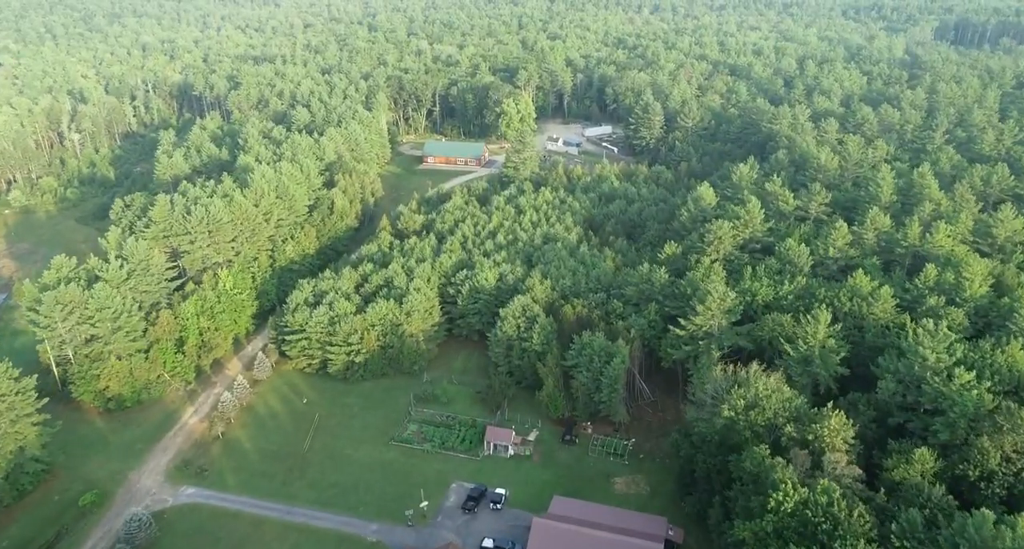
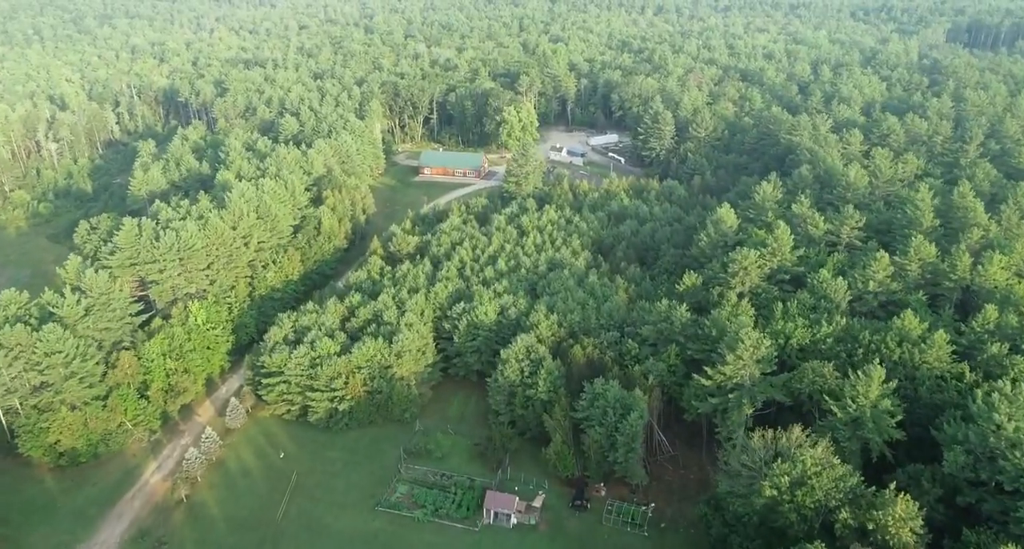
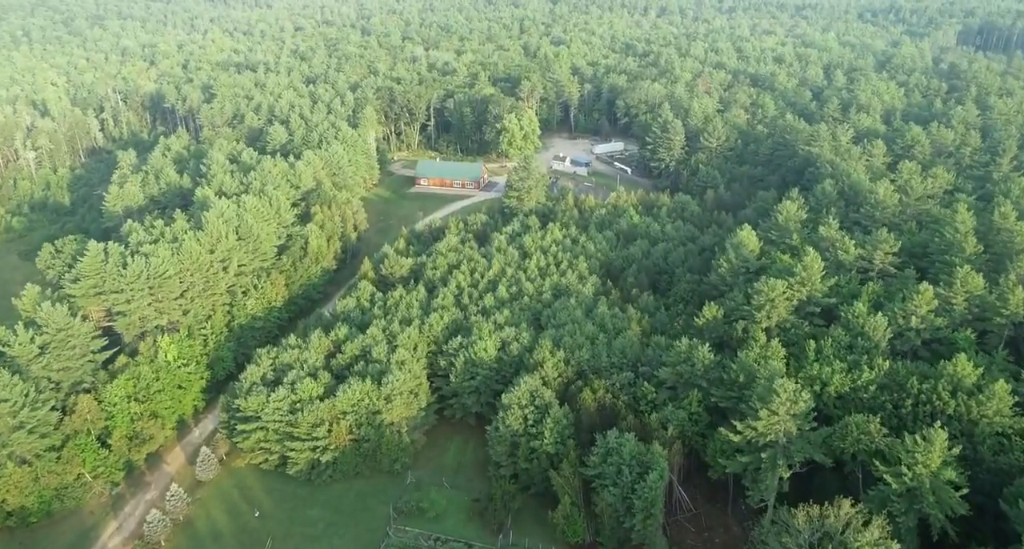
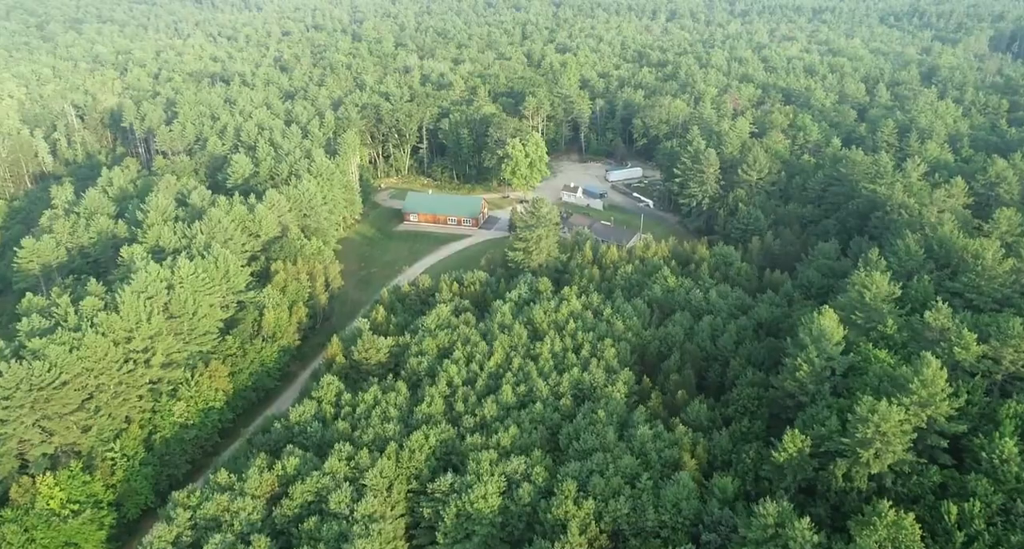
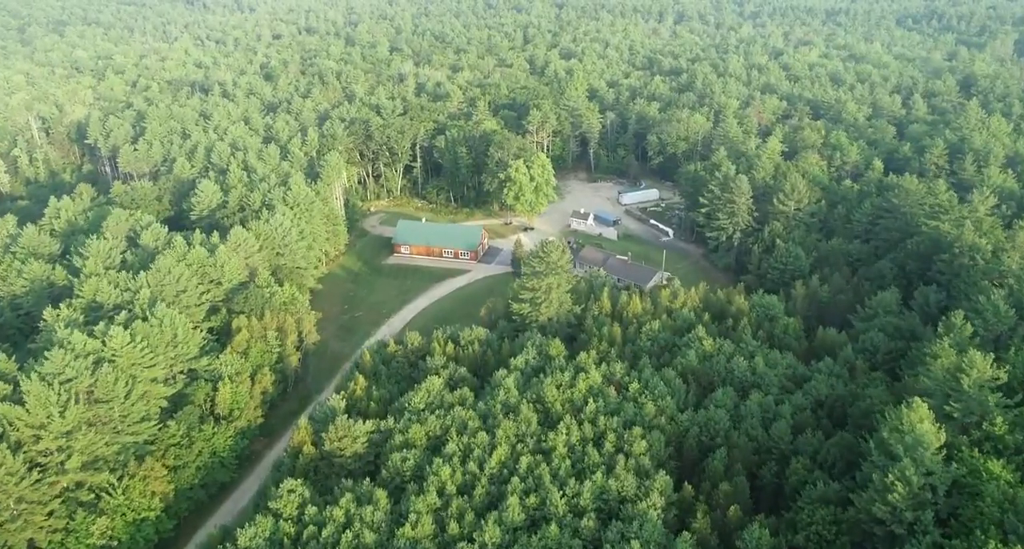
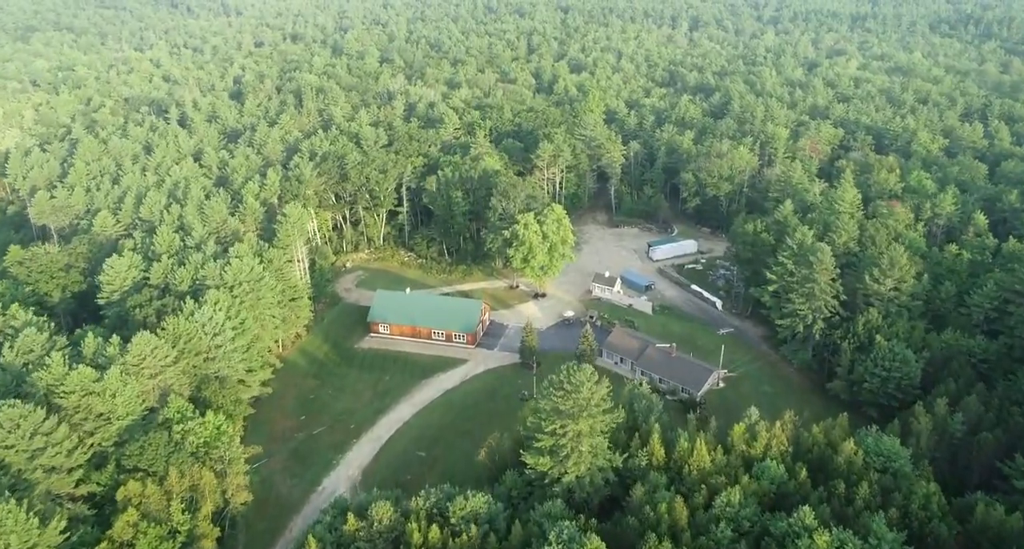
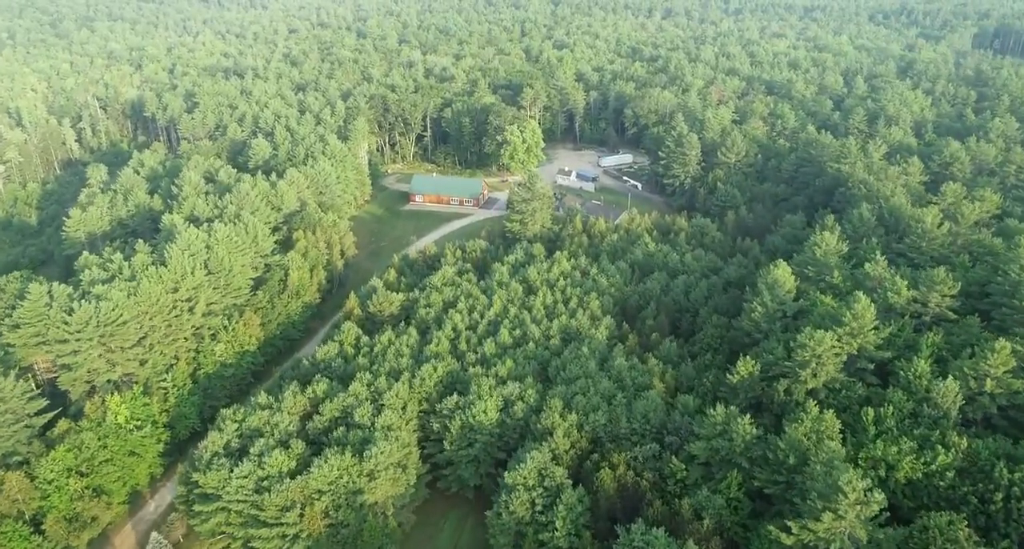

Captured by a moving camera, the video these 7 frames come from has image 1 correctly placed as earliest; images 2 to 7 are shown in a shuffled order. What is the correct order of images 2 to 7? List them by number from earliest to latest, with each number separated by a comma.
2, 3, 7, 4, 5, 6
